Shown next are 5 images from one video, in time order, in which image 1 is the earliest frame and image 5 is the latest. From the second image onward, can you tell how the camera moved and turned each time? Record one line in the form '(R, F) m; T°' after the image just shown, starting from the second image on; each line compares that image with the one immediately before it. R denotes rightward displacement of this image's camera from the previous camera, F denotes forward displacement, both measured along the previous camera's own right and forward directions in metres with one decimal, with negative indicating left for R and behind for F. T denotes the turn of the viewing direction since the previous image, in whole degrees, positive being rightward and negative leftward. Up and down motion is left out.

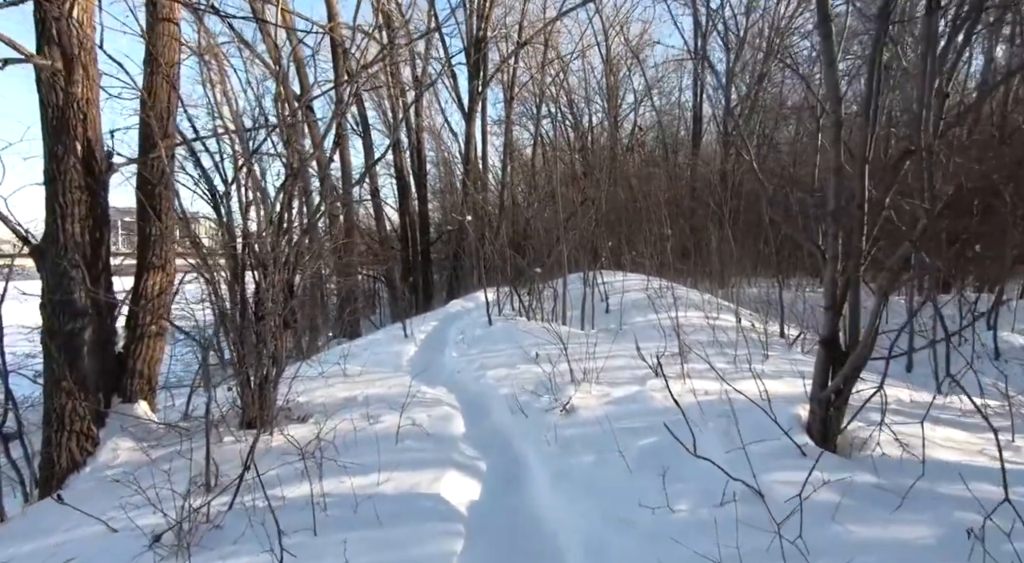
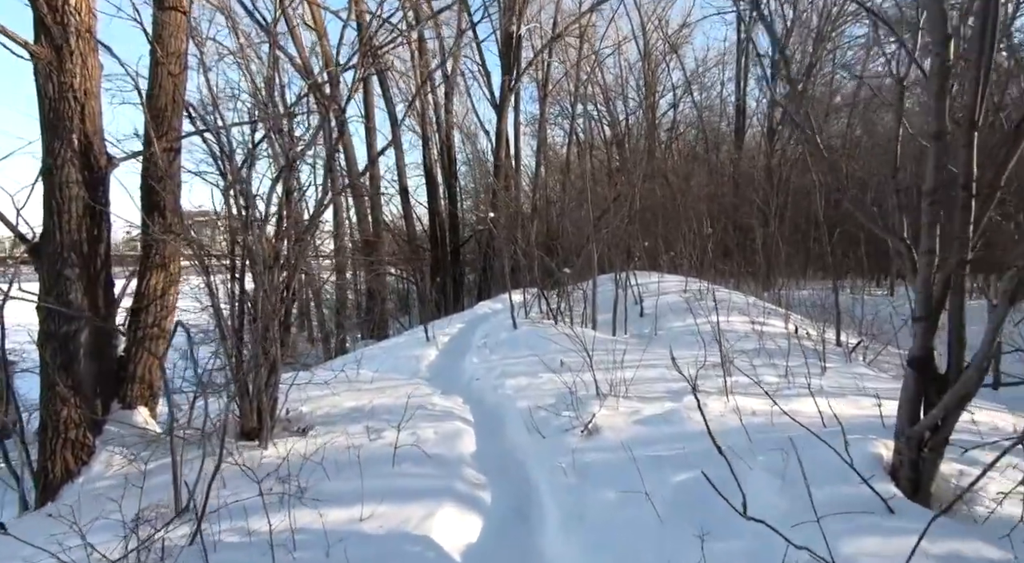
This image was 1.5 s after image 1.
(+0.1, +0.5) m; -3°
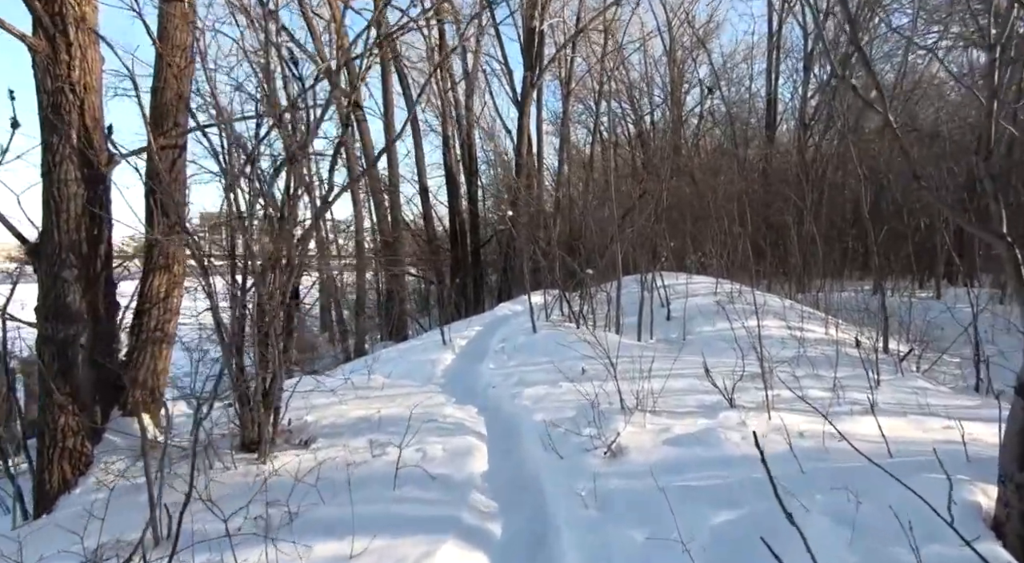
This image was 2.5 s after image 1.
(0.0, +0.4) m; -2°
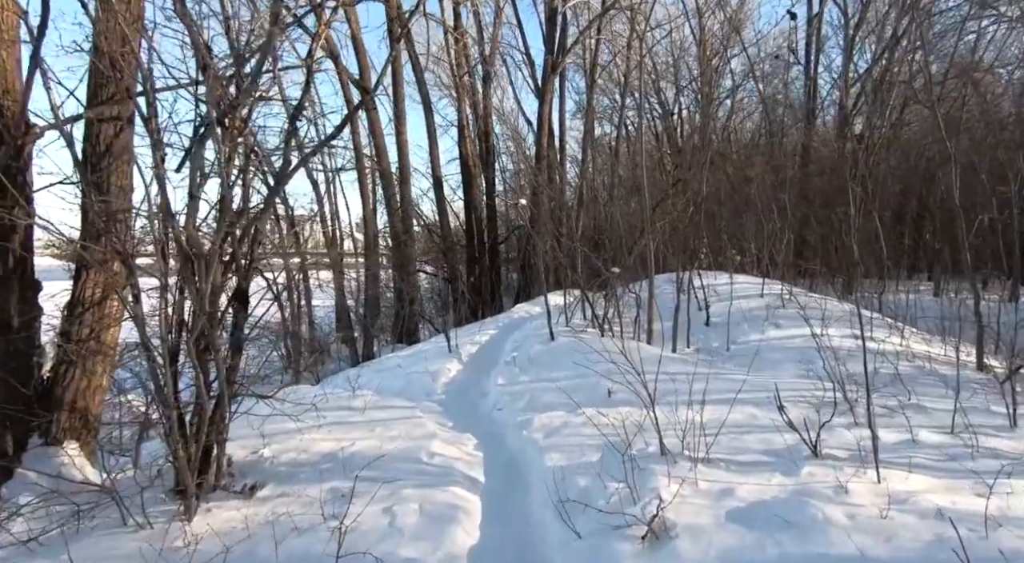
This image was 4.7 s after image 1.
(+0.1, +1.0) m; -2°
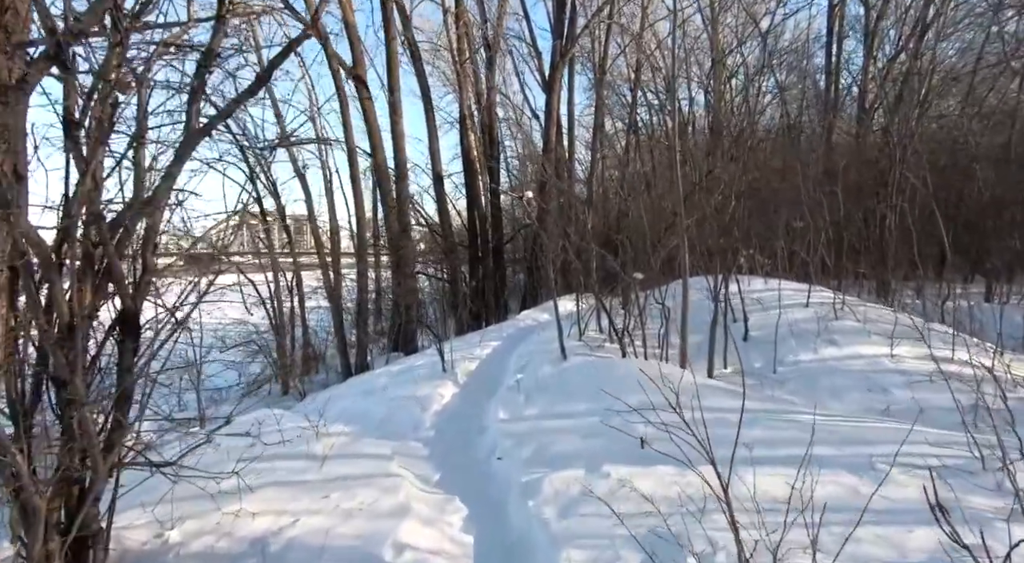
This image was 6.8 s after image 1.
(0.0, +1.1) m; -1°
